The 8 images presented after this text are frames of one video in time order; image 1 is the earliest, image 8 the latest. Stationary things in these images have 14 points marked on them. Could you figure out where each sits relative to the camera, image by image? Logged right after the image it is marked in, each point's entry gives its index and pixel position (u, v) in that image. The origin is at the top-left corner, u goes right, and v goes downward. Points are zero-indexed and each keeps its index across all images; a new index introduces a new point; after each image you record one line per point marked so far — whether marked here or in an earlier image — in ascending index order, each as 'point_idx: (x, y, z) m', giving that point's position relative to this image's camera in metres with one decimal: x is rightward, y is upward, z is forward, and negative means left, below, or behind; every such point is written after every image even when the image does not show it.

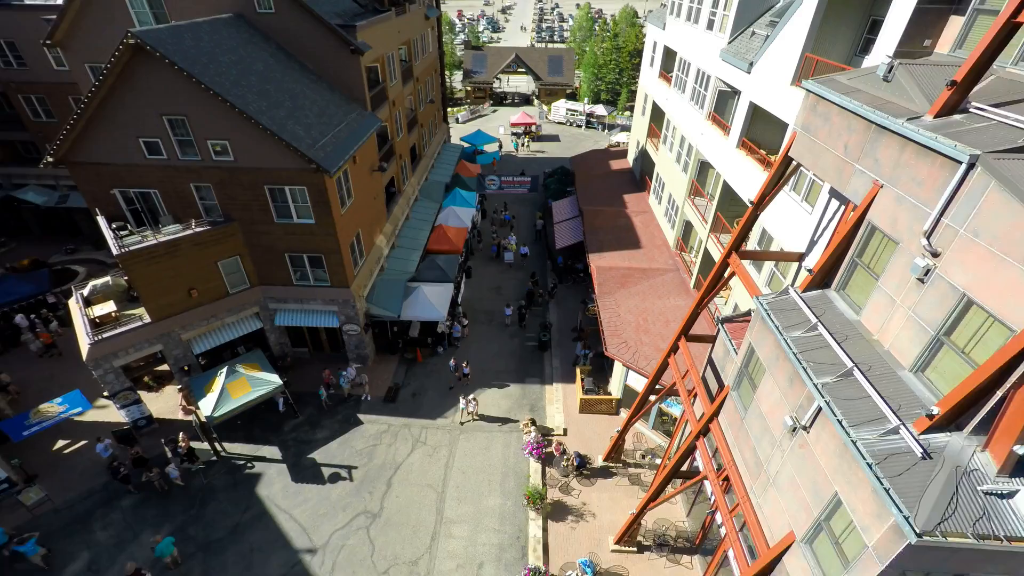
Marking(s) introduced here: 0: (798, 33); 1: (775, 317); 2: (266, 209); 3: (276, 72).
0: (+8.7, +7.7, +13.9) m
1: (+5.5, -0.6, +9.5) m
2: (-10.2, +3.3, +19.1) m
3: (-10.2, +9.3, +19.7) m
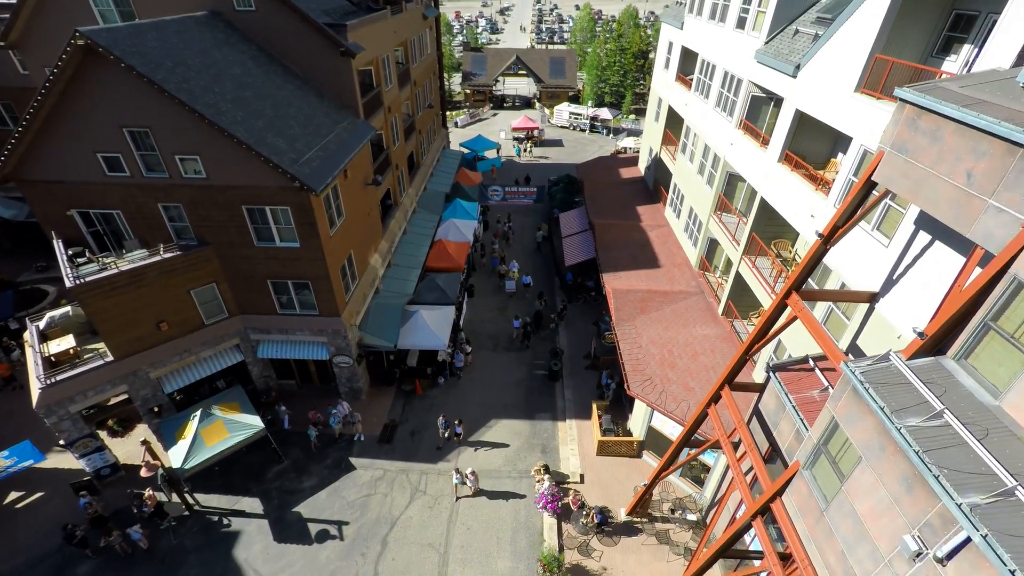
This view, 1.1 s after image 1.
0: (+9.1, +6.6, +11.8) m
1: (+5.9, -1.7, +7.4) m
2: (-9.9, +2.1, +16.9) m
3: (-9.8, +8.1, +17.6) m
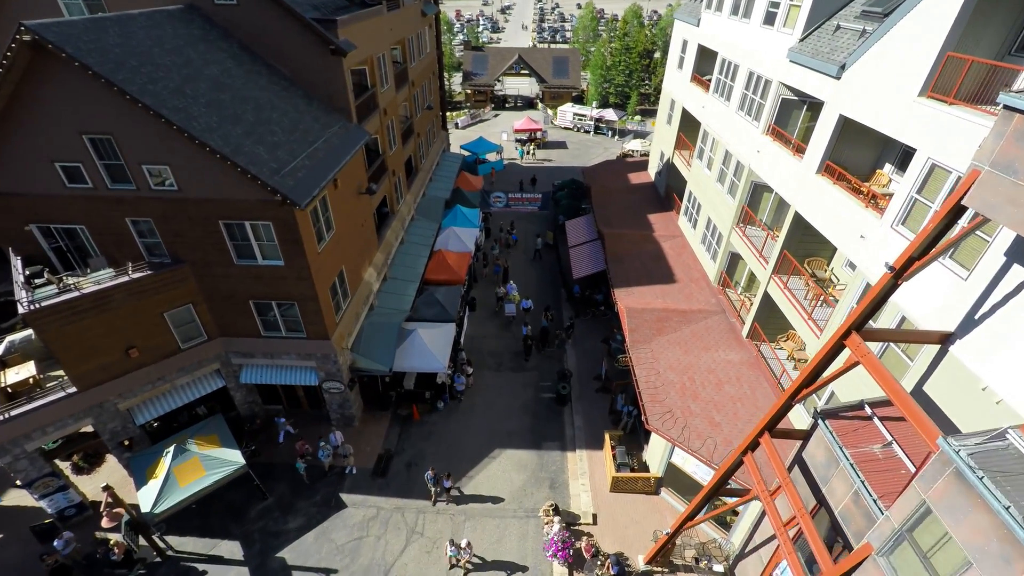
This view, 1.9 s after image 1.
0: (+9.3, +5.8, +10.2) m
1: (+6.1, -2.5, +5.8) m
2: (-9.6, +1.3, +15.3) m
3: (-9.6, +7.3, +15.9) m
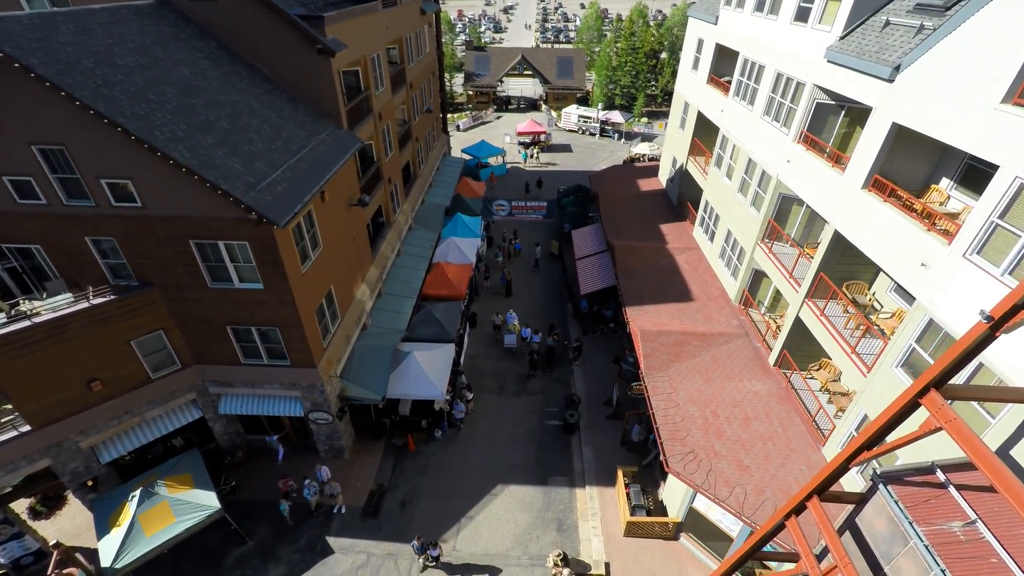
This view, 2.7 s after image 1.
0: (+9.4, +5.0, +8.5) m
1: (+6.2, -3.3, +4.2) m
2: (-9.5, +0.5, +13.7) m
3: (-9.4, +6.5, +14.4) m
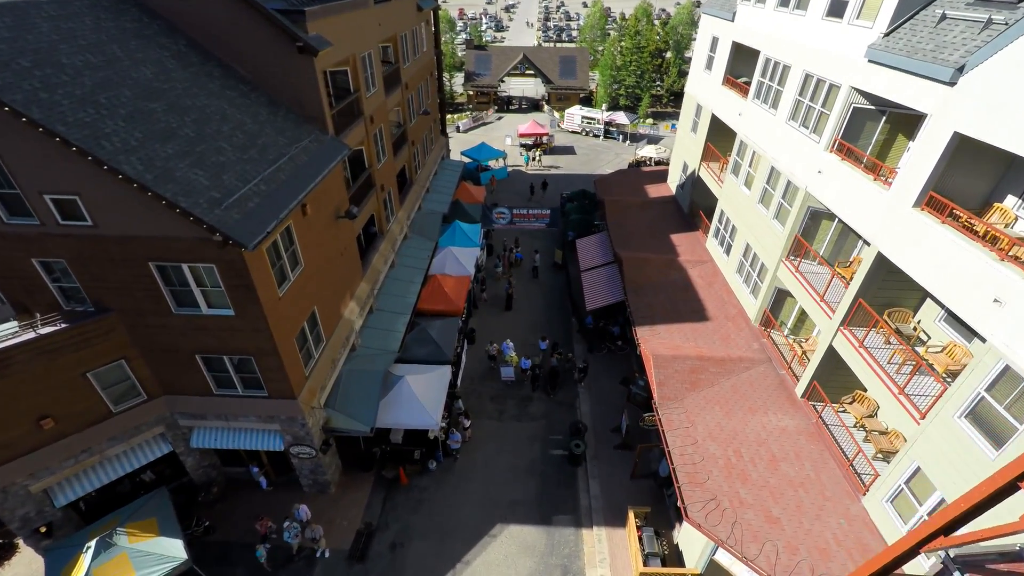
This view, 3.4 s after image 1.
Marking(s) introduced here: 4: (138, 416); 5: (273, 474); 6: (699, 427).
0: (+9.4, +4.2, +7.0) m
1: (+6.2, -4.1, +2.6) m
2: (-9.5, -0.2, +12.2) m
3: (-9.4, +5.8, +12.9) m
4: (-11.4, -3.9, +13.9) m
5: (-8.7, -6.5, +16.6) m
6: (+6.0, -4.4, +14.5) m
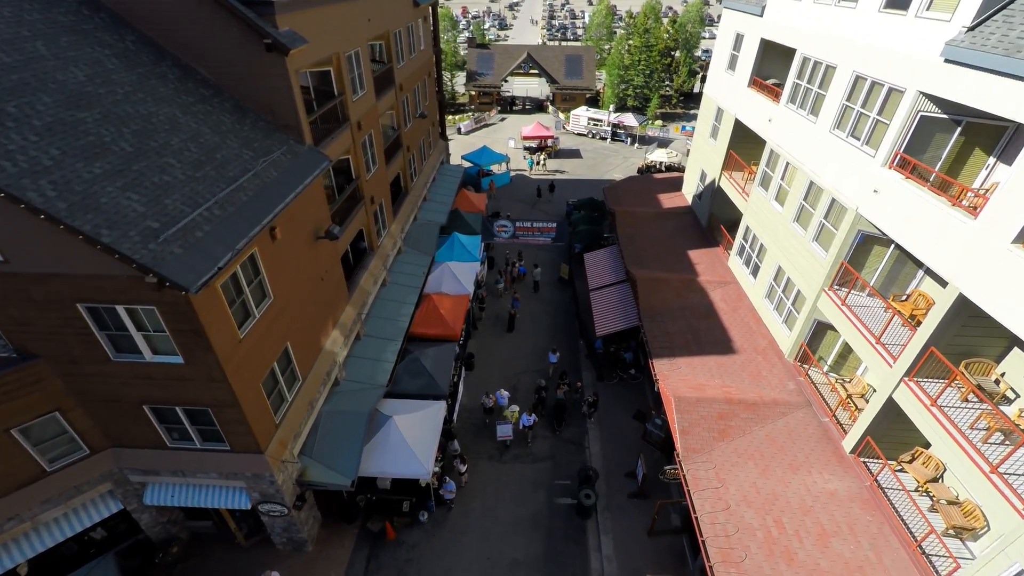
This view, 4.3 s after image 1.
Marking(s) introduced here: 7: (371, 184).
0: (+9.4, +3.2, +4.9) m
1: (+6.2, -5.1, +0.6) m
2: (-9.4, -1.2, +10.2) m
3: (-9.3, +4.8, +10.9) m
4: (-11.4, -4.9, +12.0) m
5: (-8.6, -7.5, +14.7) m
6: (+6.0, -5.4, +12.5) m
7: (-6.1, +4.5, +19.9) m
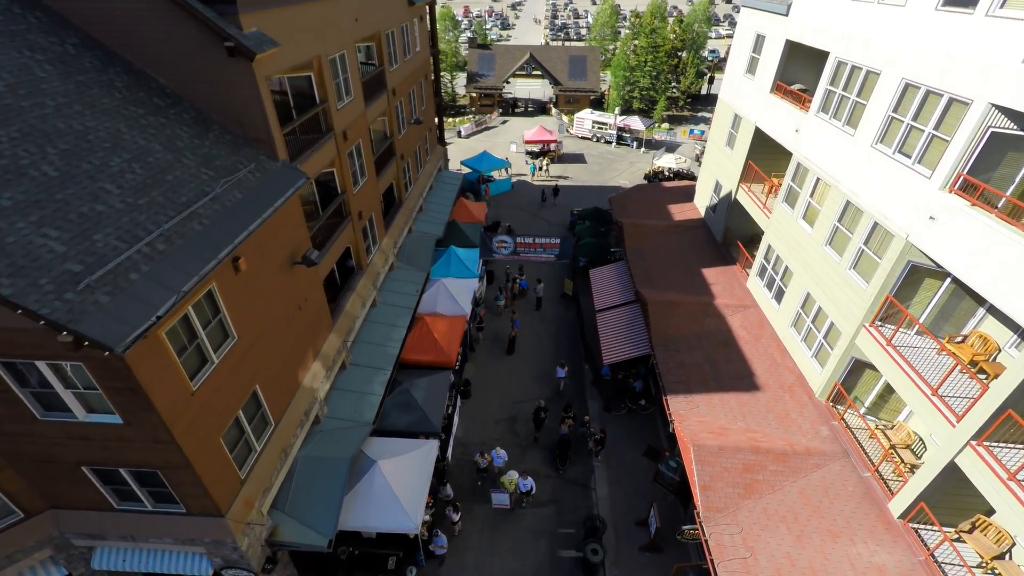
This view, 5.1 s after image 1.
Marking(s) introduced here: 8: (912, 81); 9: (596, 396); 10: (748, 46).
0: (+9.4, +2.2, +3.2) m
1: (+6.1, -6.1, -1.1) m
2: (-9.5, -2.1, +8.7) m
3: (-9.4, +3.9, +9.3) m
4: (-11.4, -5.8, +10.4) m
5: (-8.7, -8.4, +13.1) m
6: (+5.9, -6.4, +10.8) m
7: (-6.1, +3.6, +18.3) m
8: (+9.8, +5.1, +11.2) m
9: (+3.6, -4.6, +19.5) m
10: (+10.2, +10.4, +19.7) m
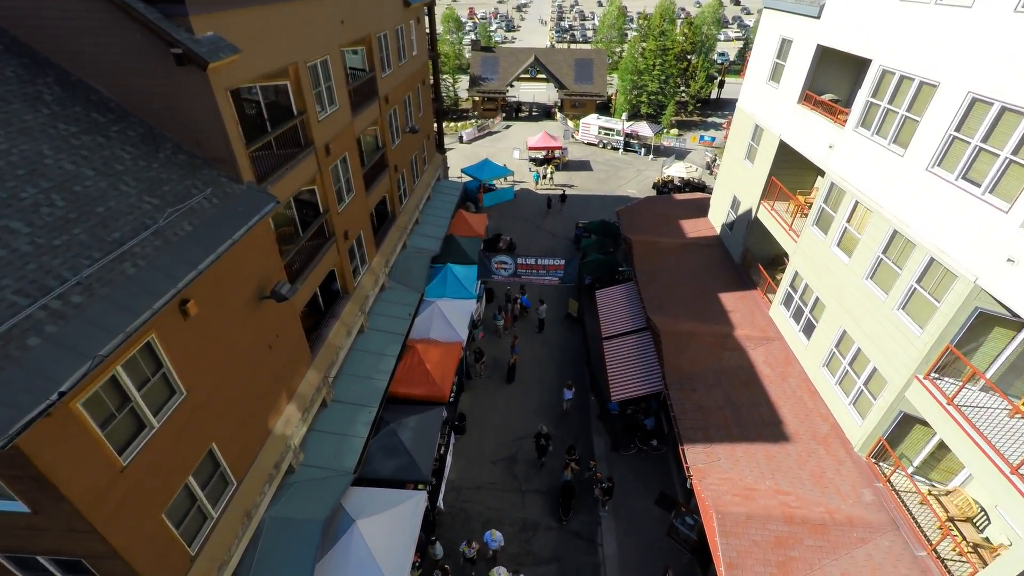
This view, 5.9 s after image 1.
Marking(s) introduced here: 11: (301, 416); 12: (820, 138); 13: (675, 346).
0: (+9.2, +1.1, +1.5) m
1: (+5.8, -7.1, -2.8) m
2: (-9.6, -3.1, +7.1) m
3: (-9.5, +3.0, +7.8) m
4: (-11.6, -6.7, +8.9) m
5: (-8.8, -9.4, +11.5) m
6: (+5.8, -7.4, +9.1) m
7: (-6.1, +2.6, +16.8) m
8: (+9.7, +4.0, +9.5) m
9: (+3.5, -5.7, +17.8) m
10: (+10.2, +9.3, +18.0) m
11: (-6.4, -3.8, +13.7) m
12: (+9.9, +4.9, +14.8) m
13: (+5.8, -2.1, +16.1) m
